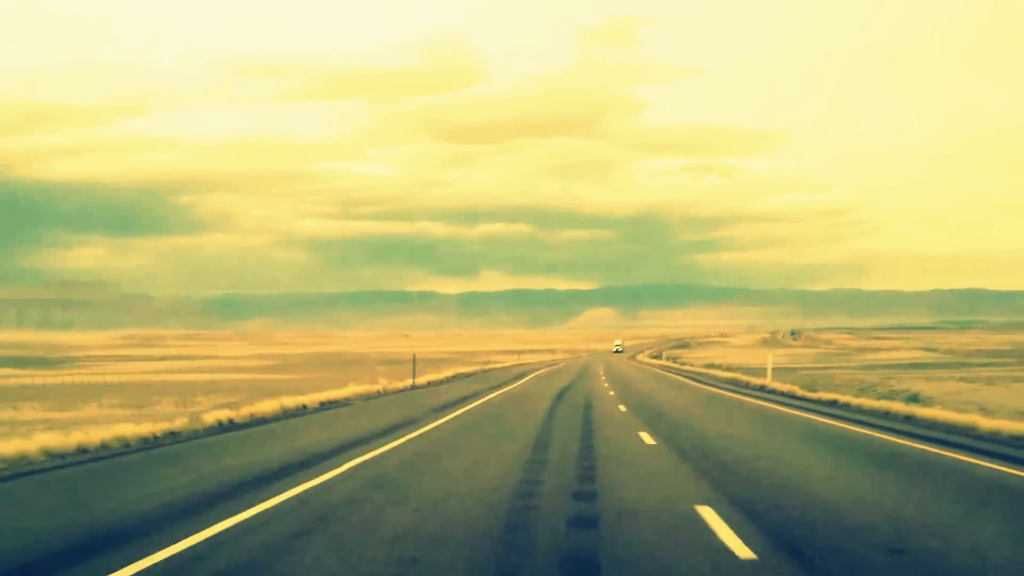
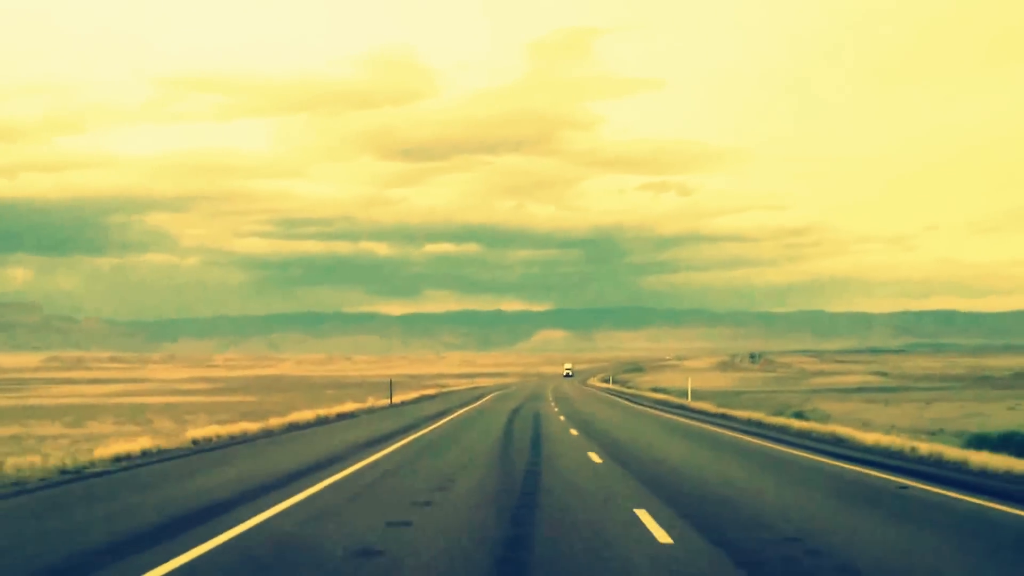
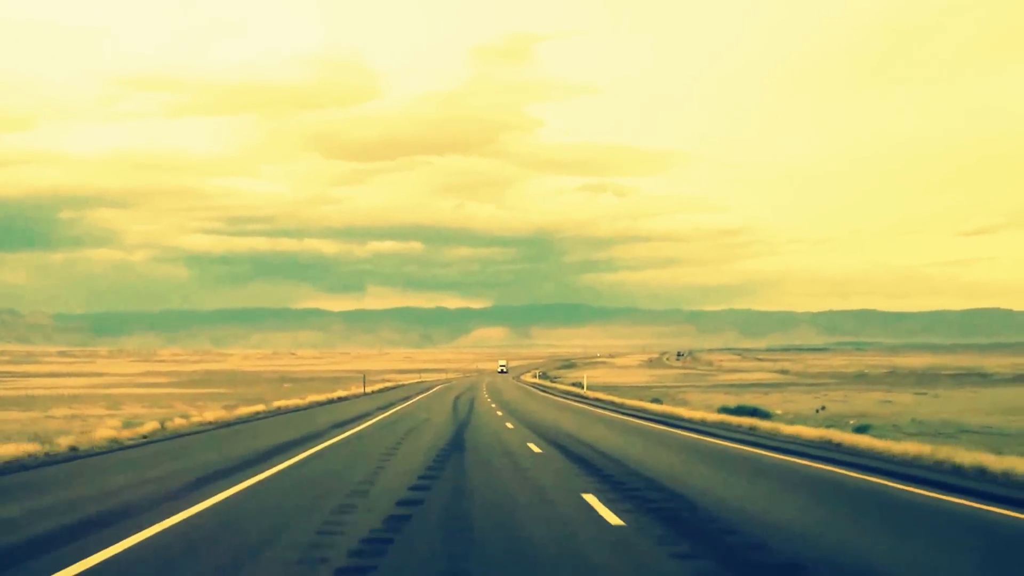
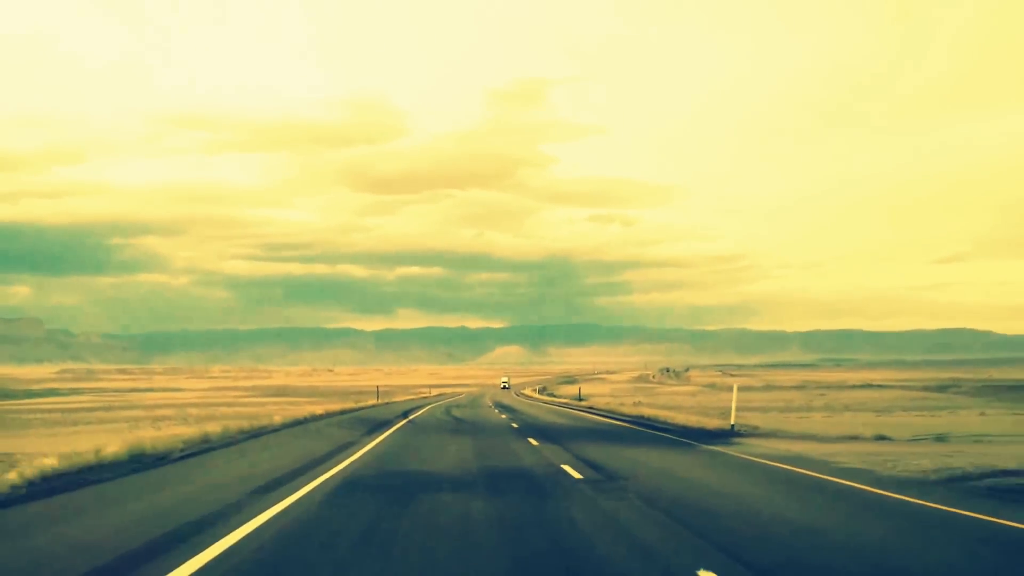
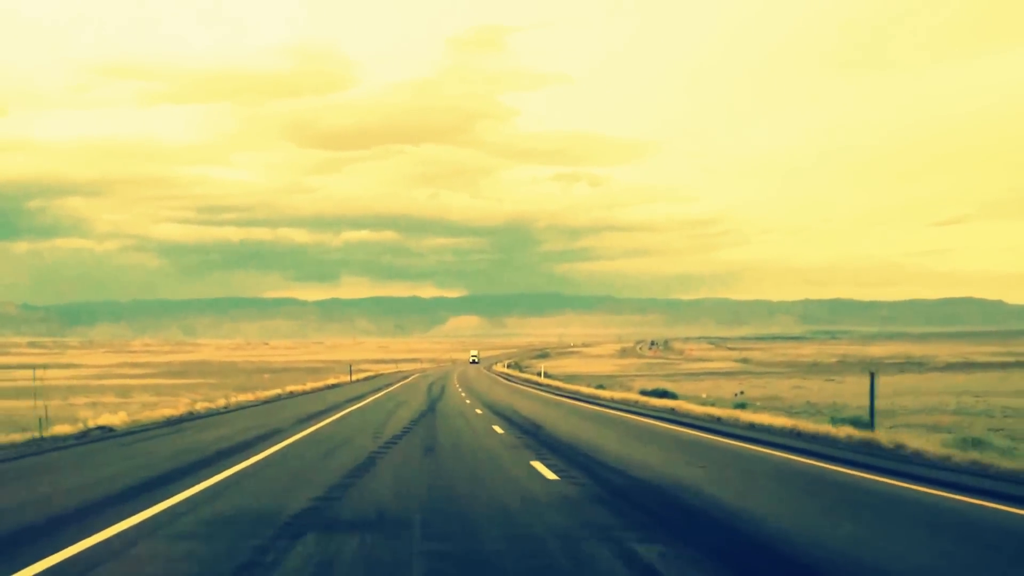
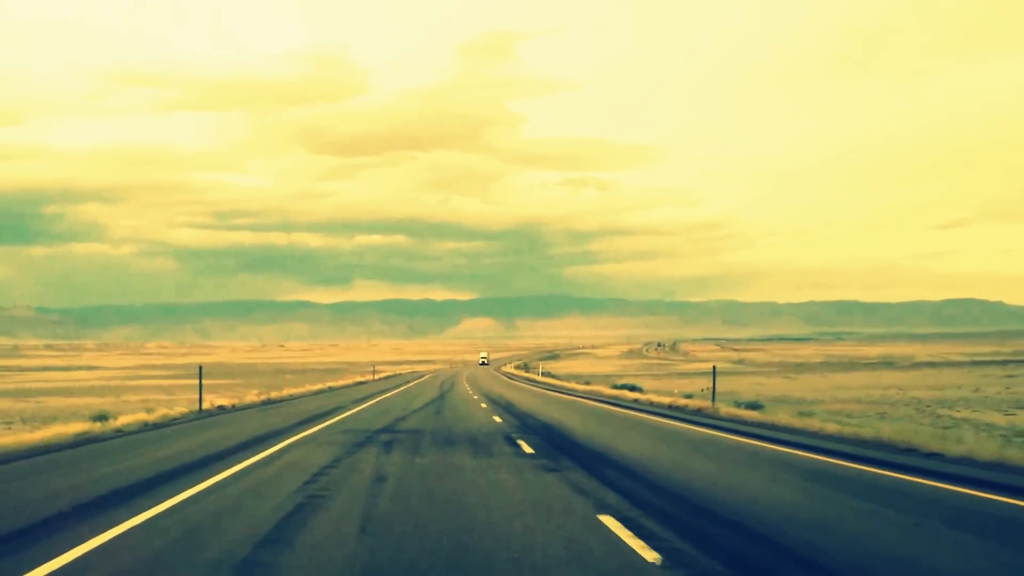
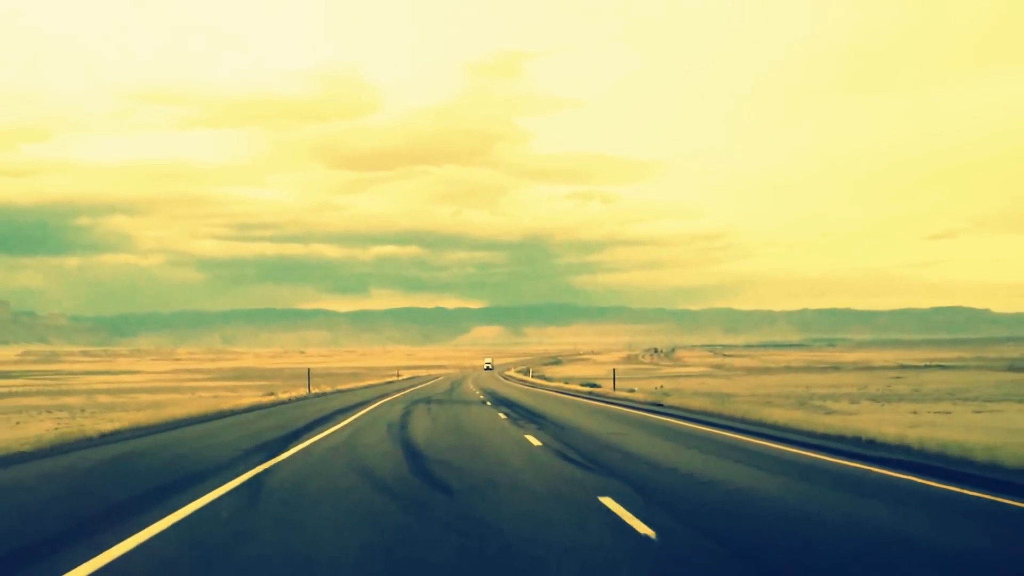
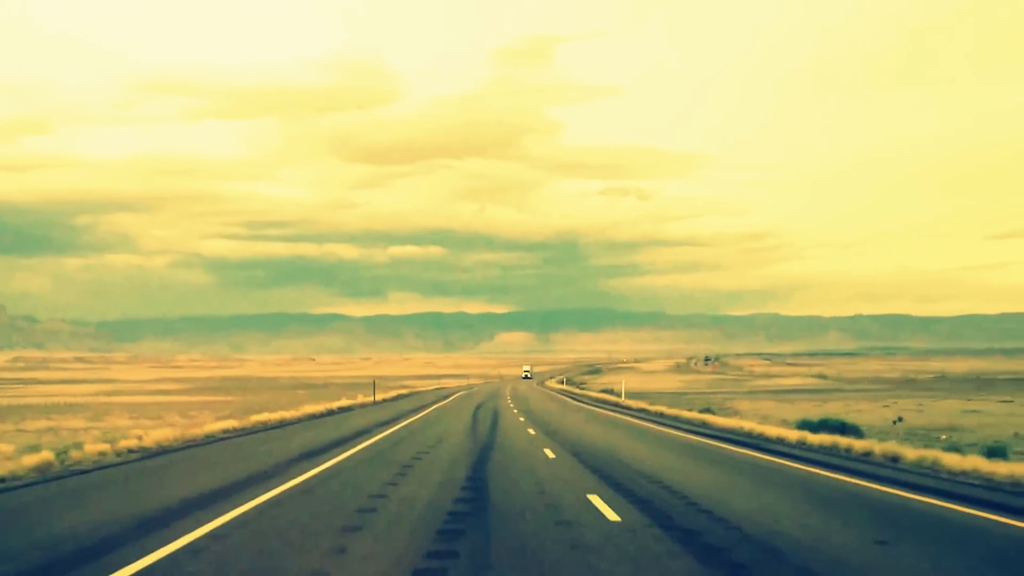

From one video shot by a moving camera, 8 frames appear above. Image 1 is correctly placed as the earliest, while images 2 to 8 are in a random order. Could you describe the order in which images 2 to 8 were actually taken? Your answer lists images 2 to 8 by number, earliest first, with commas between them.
2, 8, 3, 5, 6, 7, 4
